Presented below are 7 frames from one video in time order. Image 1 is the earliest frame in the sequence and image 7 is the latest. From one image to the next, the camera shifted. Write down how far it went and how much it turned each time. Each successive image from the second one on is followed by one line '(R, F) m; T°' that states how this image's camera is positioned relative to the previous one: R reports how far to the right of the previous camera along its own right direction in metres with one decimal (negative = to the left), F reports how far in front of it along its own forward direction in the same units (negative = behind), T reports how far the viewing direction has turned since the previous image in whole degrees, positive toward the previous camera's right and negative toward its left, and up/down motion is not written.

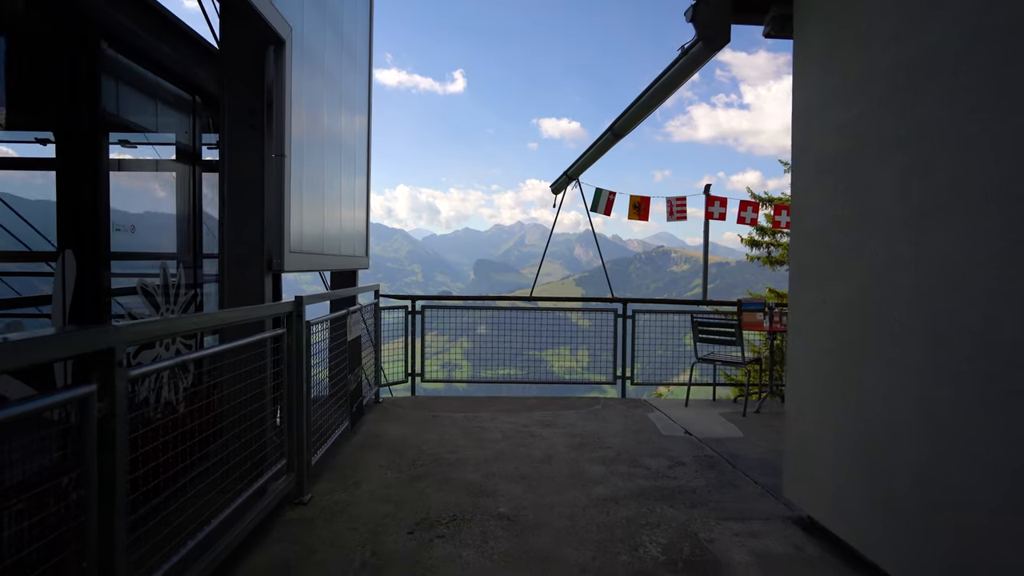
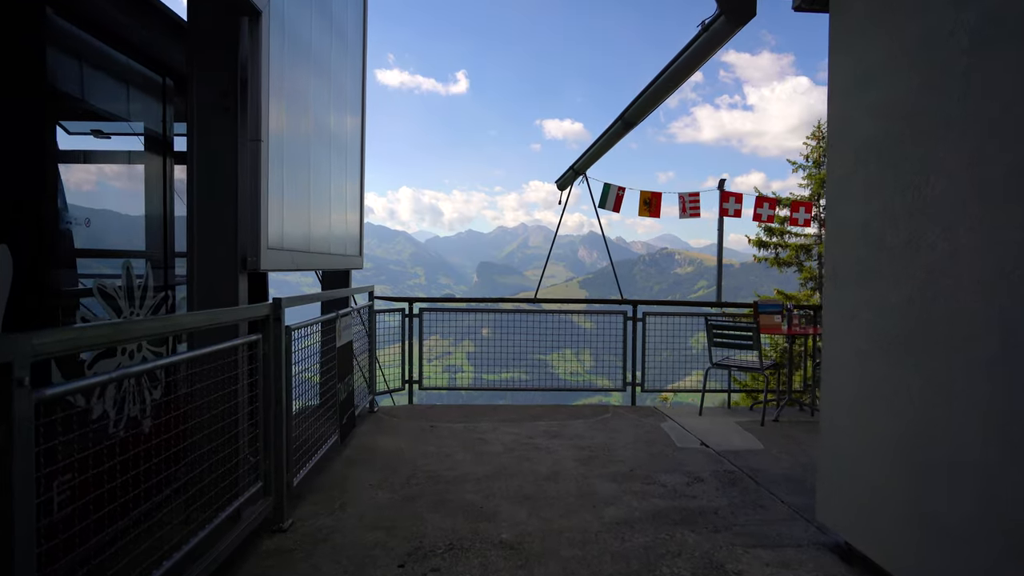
(0.0, +0.3) m; 0°
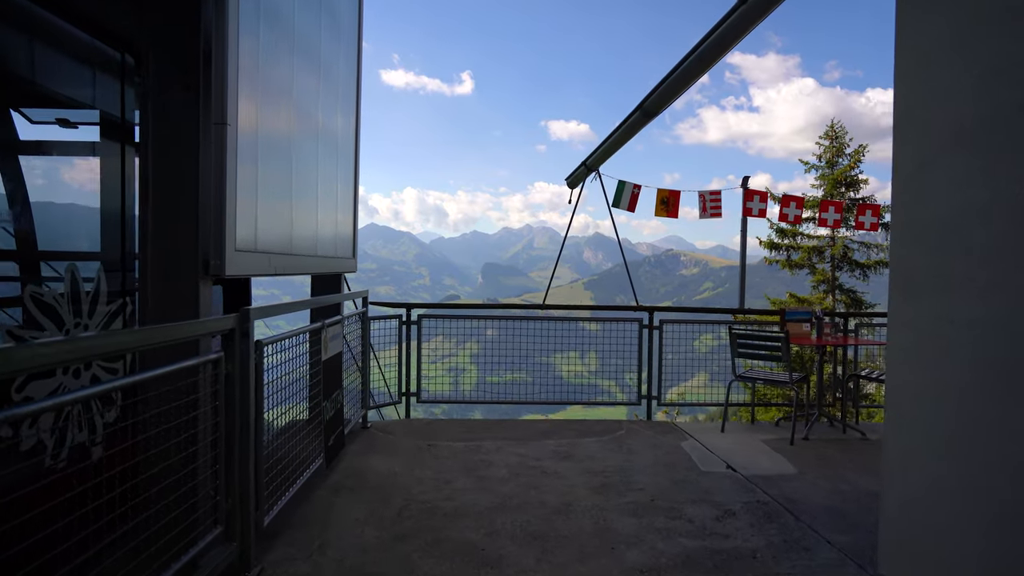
(0.0, +0.4) m; 0°
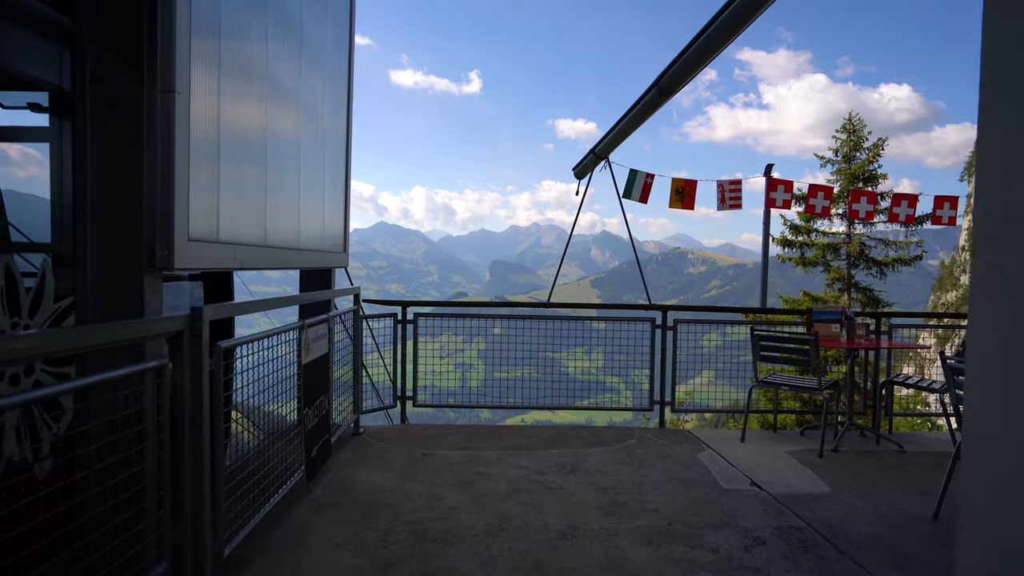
(0.0, +0.4) m; -1°
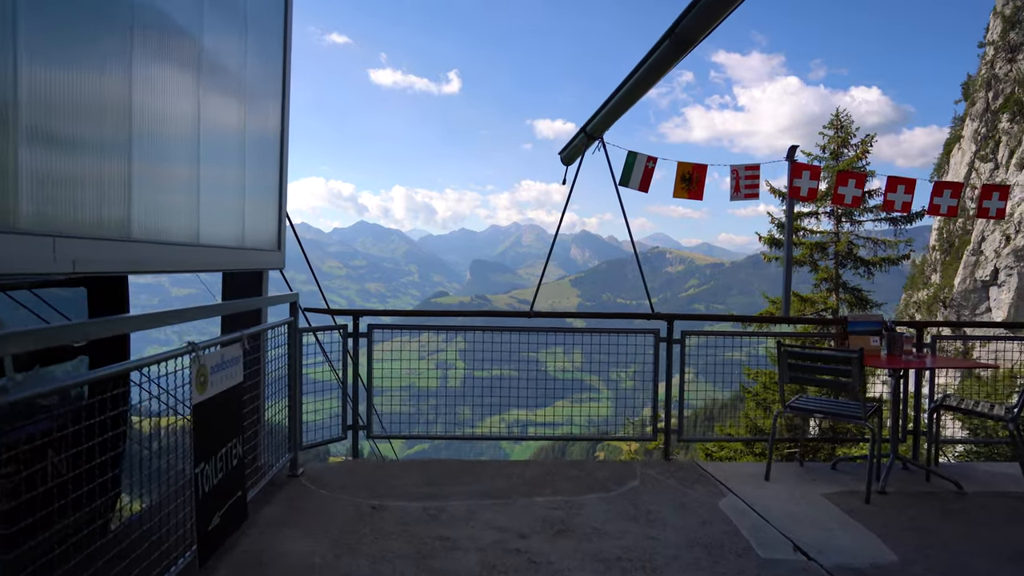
(0.0, +0.8) m; +2°
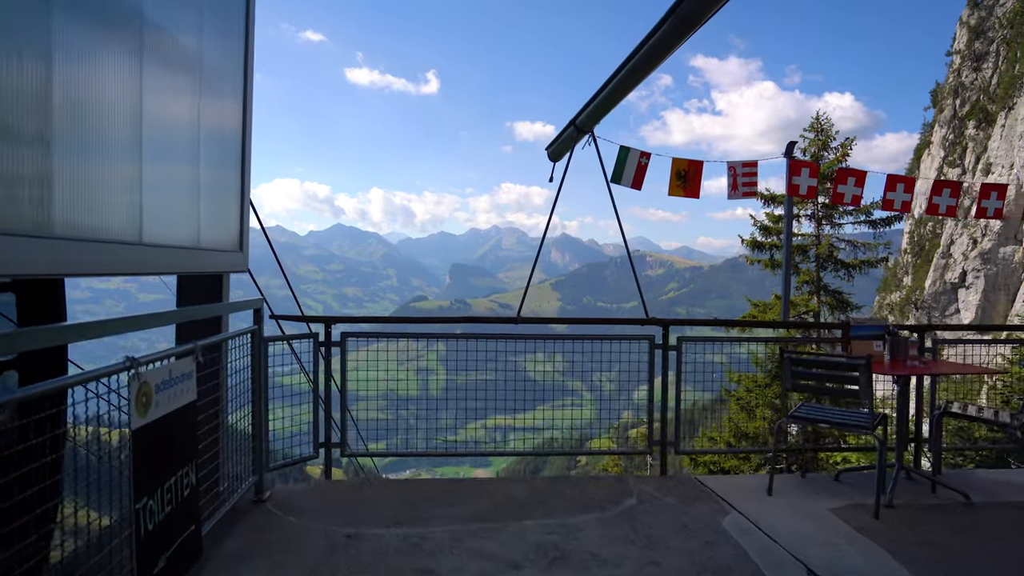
(0.0, +0.3) m; +2°
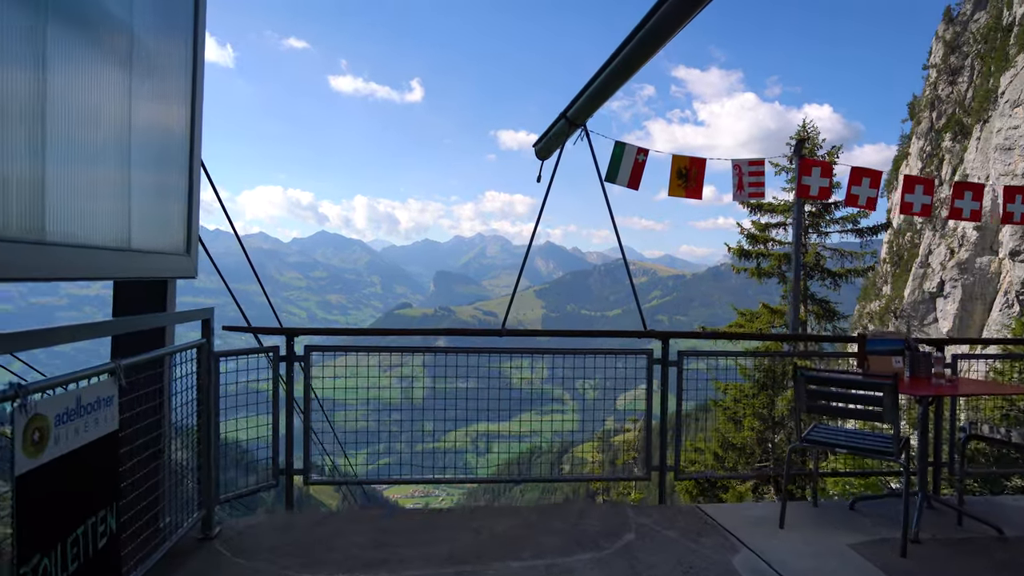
(0.0, +0.4) m; +2°
